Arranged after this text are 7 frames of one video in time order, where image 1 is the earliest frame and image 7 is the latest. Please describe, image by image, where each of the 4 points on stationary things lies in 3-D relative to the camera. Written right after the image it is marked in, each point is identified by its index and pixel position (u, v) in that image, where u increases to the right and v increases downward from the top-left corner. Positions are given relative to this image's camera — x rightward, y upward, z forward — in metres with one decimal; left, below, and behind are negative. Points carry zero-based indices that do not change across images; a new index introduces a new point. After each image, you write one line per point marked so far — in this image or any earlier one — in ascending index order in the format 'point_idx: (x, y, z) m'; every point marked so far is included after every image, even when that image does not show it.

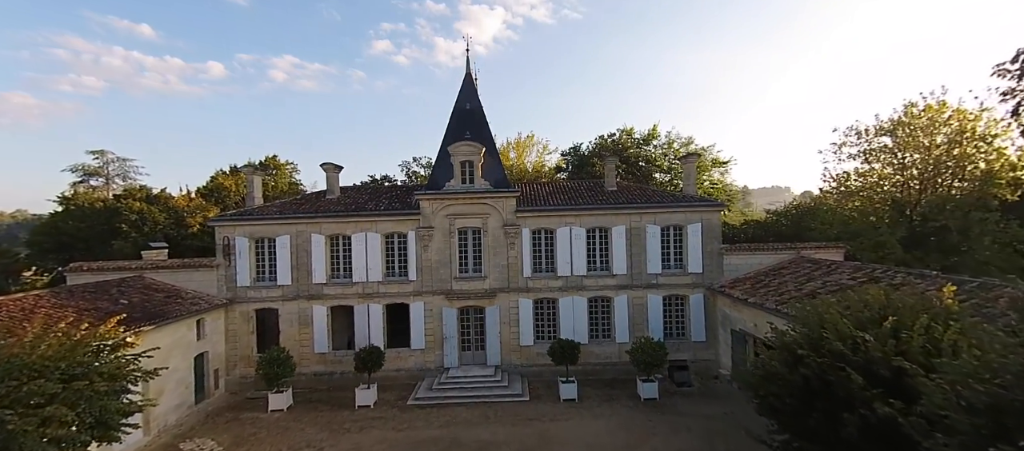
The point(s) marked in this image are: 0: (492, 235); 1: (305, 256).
0: (-0.9, -0.5, +18.5) m
1: (-9.4, -1.4, +18.2) m
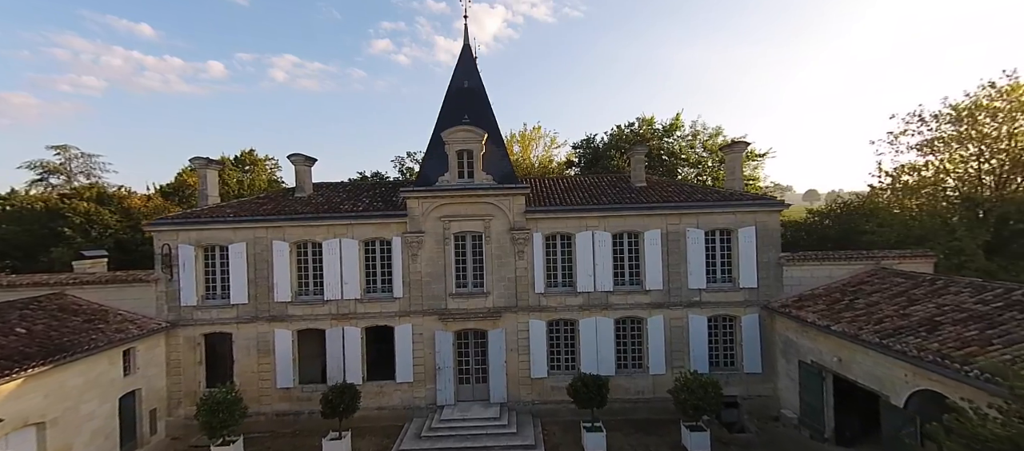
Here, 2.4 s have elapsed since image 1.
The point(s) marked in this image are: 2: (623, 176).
0: (-0.6, -0.6, +15.0) m
1: (-9.1, -1.6, +14.7) m
2: (+5.0, +2.2, +18.4) m
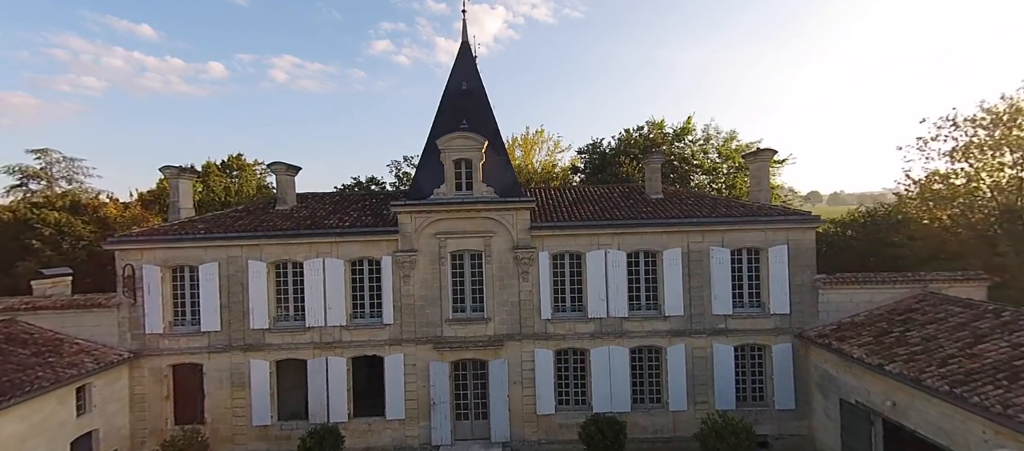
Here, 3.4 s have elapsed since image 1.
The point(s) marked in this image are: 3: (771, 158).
0: (-0.5, -1.2, +13.4) m
1: (-9.0, -2.2, +13.2) m
2: (+5.2, +1.6, +16.8) m
3: (+9.8, +2.5, +15.2) m
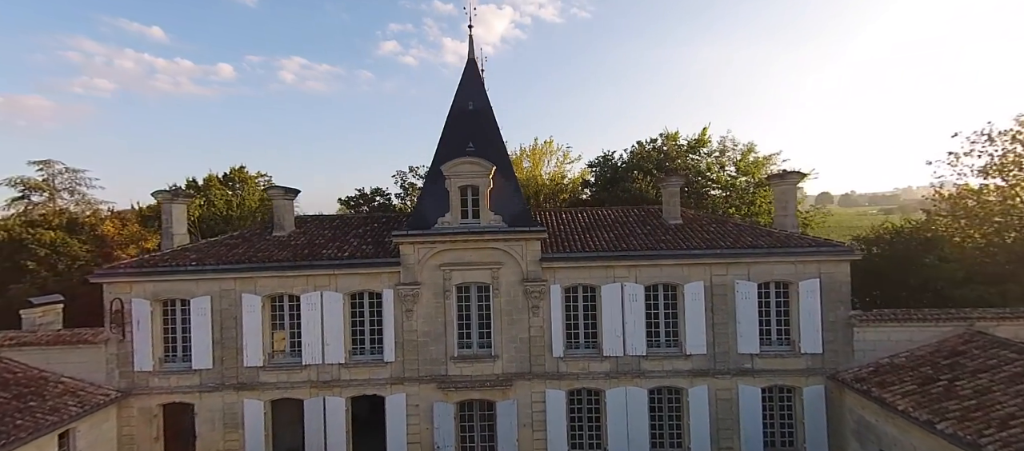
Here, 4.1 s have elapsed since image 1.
0: (-0.2, -2.2, +12.6) m
1: (-8.7, -3.1, +12.5) m
2: (+5.5, +0.6, +15.9) m
3: (+10.1, +1.5, +14.2) m
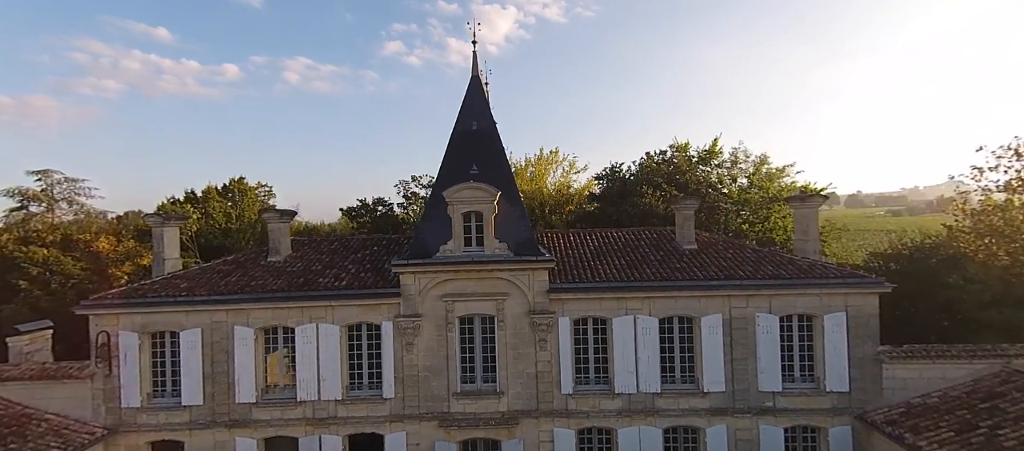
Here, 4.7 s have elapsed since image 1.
0: (0.0, -3.0, +11.9) m
1: (-8.5, -4.0, +11.9) m
2: (+5.7, -0.2, +15.1) m
3: (+10.3, +0.7, +13.4) m
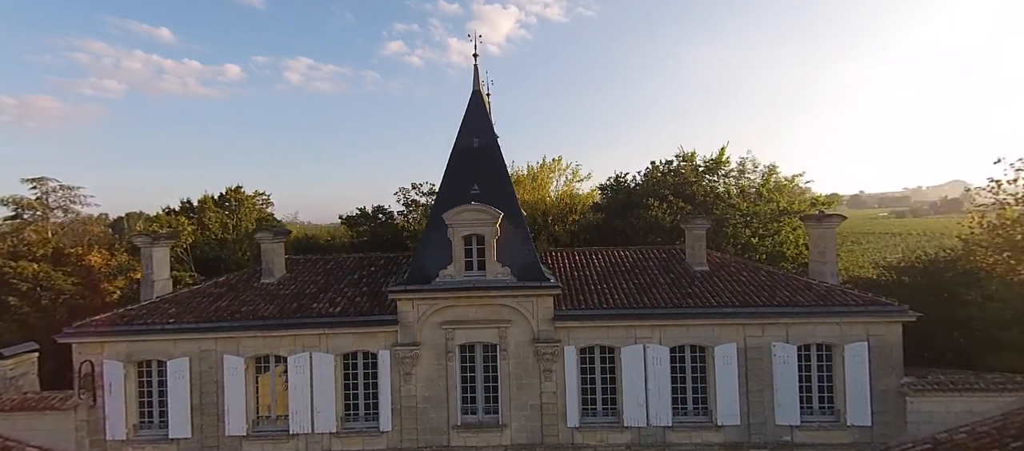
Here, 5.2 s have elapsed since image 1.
0: (+0.1, -3.7, +11.3) m
1: (-8.4, -4.6, +11.3) m
2: (+5.8, -0.9, +14.5) m
3: (+10.4, 0.0, +12.8) m
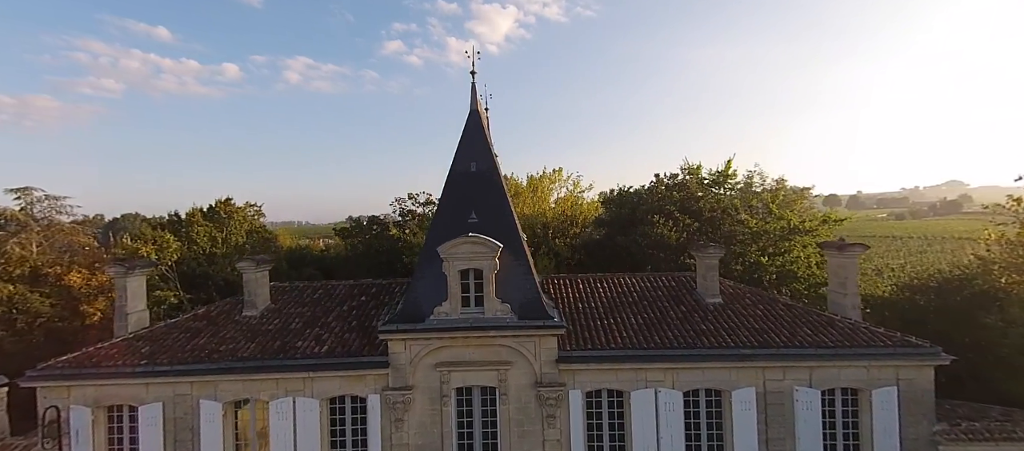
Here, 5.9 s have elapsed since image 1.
0: (+0.1, -4.6, +10.5) m
1: (-8.4, -5.5, +10.4) m
2: (+5.8, -1.8, +13.7) m
3: (+10.4, -0.9, +12.0) m
